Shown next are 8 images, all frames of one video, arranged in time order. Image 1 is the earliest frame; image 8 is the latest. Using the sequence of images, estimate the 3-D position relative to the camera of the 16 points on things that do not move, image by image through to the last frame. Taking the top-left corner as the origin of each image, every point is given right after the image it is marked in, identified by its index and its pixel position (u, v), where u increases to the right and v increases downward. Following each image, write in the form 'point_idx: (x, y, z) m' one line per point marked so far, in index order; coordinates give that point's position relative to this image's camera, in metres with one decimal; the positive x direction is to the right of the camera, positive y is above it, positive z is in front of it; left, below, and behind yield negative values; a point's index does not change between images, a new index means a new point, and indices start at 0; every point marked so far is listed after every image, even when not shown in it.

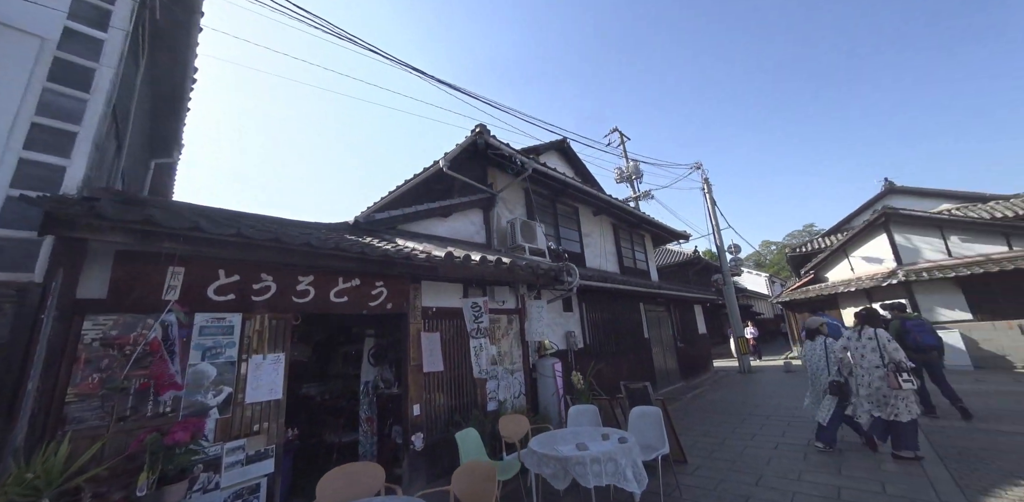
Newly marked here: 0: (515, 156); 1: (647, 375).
0: (0.0, +1.5, +6.0) m
1: (+2.9, -2.8, +8.6) m
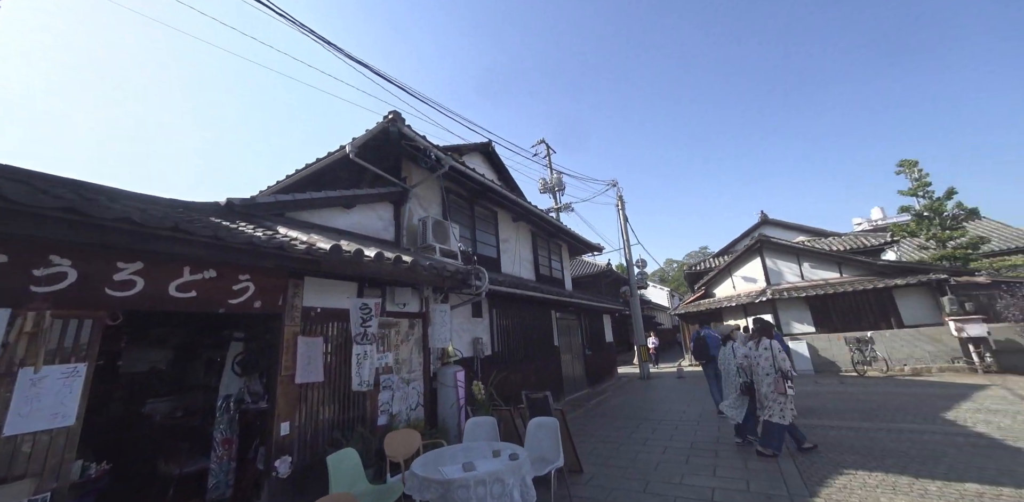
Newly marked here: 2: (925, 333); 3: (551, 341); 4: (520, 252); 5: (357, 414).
0: (-1.2, +1.5, +5.7) m
1: (+0.9, -3.0, +8.7) m
2: (+12.1, -2.4, +11.6) m
3: (+0.9, -2.1, +9.1) m
4: (+0.1, 0.0, +10.5) m
5: (-1.5, -1.6, +3.7) m
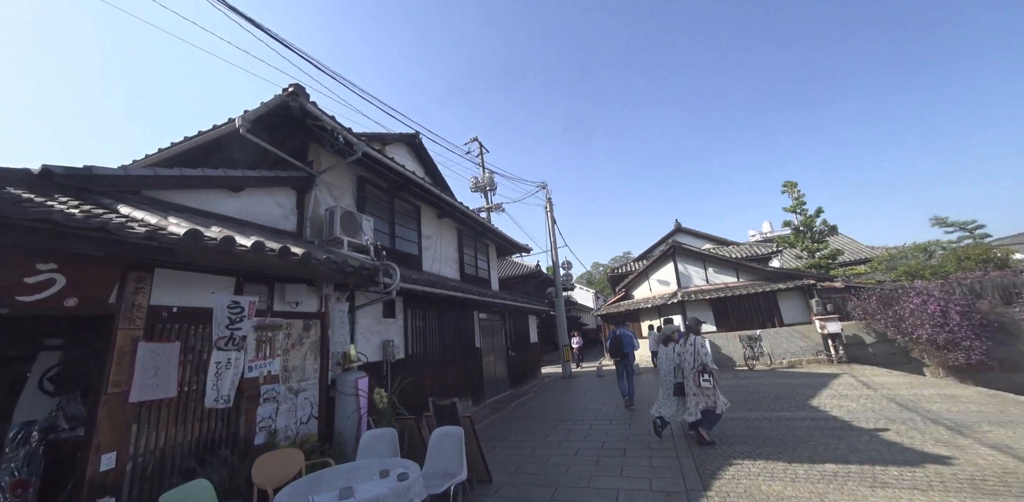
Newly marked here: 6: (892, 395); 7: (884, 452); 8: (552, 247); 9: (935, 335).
0: (-2.3, +1.6, +5.1) m
1: (-0.9, -3.0, +8.4) m
2: (+9.7, -2.7, +13.2) m
3: (-0.9, -2.1, +8.8) m
4: (-1.9, 0.0, +10.1) m
5: (-2.3, -1.5, +3.1) m
6: (+7.1, -2.7, +7.4) m
7: (+4.2, -2.2, +4.4) m
8: (+1.6, +0.1, +15.7) m
9: (+11.8, -2.4, +11.0) m
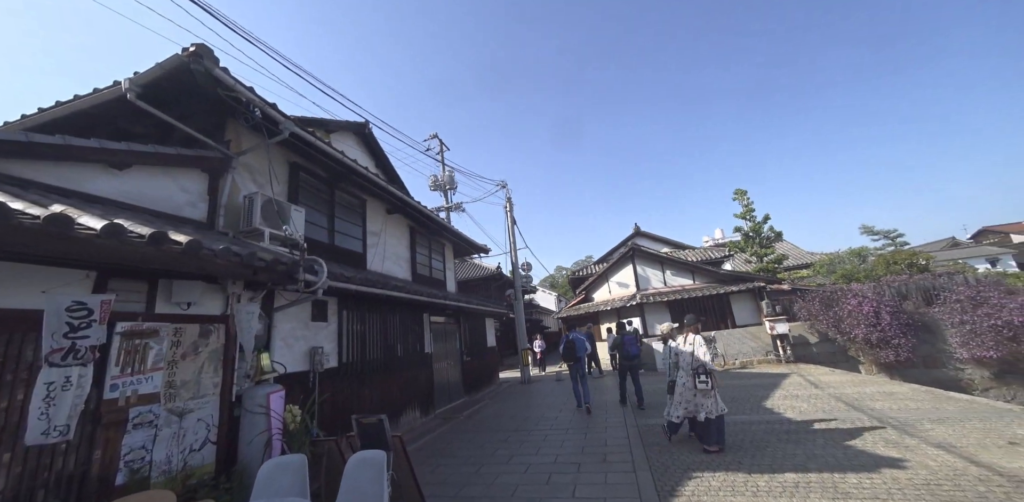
0: (-2.9, +1.6, +4.4) m
1: (-1.8, -2.9, +7.8) m
2: (+8.3, -2.8, +13.6) m
3: (-1.9, -2.0, +8.2) m
4: (-2.9, +0.1, +9.4) m
5: (-2.8, -1.4, +2.4) m
6: (+6.2, -2.8, +7.5) m
7: (+3.6, -2.2, +4.2) m
8: (0.0, +0.1, +15.3) m
9: (+10.6, -2.5, +11.5) m
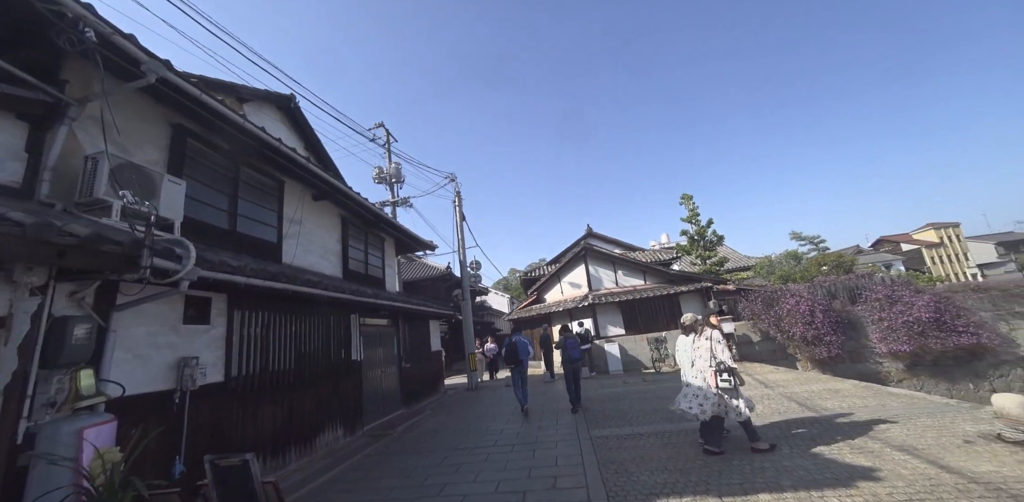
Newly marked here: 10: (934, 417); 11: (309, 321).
0: (-3.5, +1.8, +3.3) m
1: (-2.9, -2.8, +6.7) m
2: (+6.5, -2.8, +13.6) m
3: (-3.0, -1.9, +7.1) m
4: (-4.1, +0.2, +8.2) m
5: (-3.1, -1.2, +1.2) m
6: (+5.2, -2.7, +7.4) m
7: (+2.9, -2.1, +3.8) m
8: (-1.9, +0.2, +14.4) m
9: (+9.0, -2.5, +11.9) m
10: (+5.6, -2.2, +5.2) m
11: (-3.1, -1.1, +6.1) m
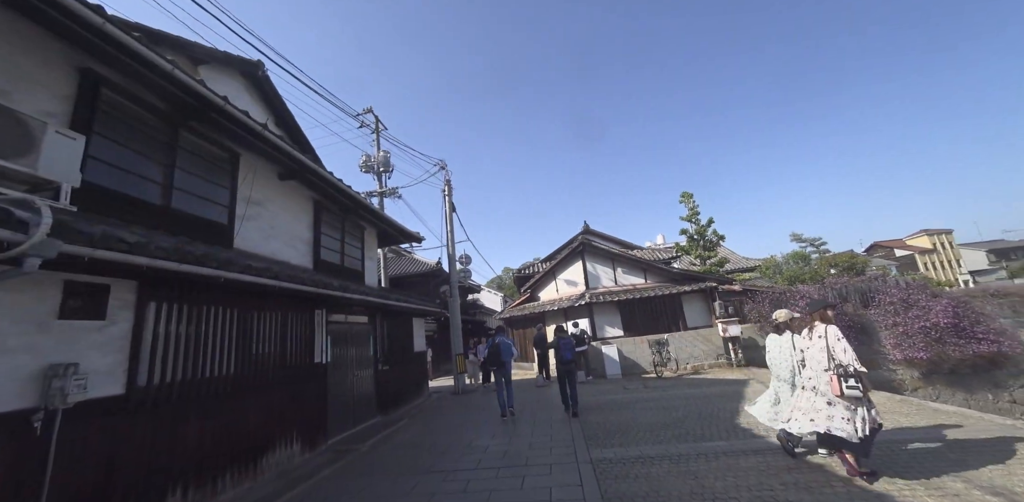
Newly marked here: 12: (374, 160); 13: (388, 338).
0: (-3.5, +2.0, +2.3) m
1: (-3.0, -2.5, +5.8) m
2: (+6.2, -2.7, +12.8) m
3: (-3.2, -1.7, +6.1) m
4: (-4.3, +0.5, +7.2) m
5: (-3.2, -0.9, +0.3) m
6: (+5.0, -2.6, +6.5) m
7: (+2.8, -2.0, +2.9) m
8: (-2.2, +0.4, +13.4) m
9: (+8.7, -2.5, +11.1) m
10: (+5.5, -2.2, +4.4) m
11: (-3.3, -0.9, +5.1) m
12: (-6.6, +4.3, +18.7) m
13: (-3.0, -2.1, +9.5) m
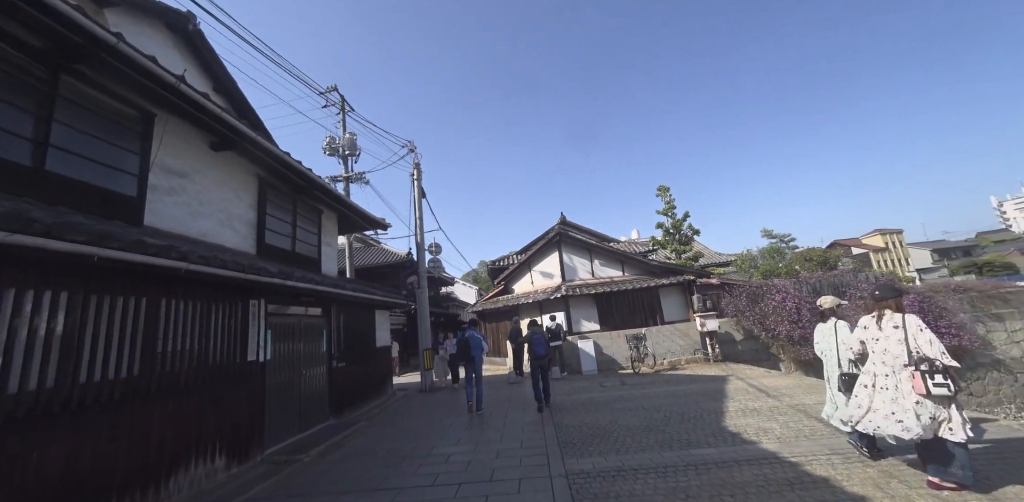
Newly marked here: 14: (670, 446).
0: (-3.7, +2.3, +1.3) m
1: (-3.5, -2.3, +4.9) m
2: (+5.3, -2.5, +12.5) m
3: (-3.6, -1.4, +5.2) m
4: (-4.8, +0.8, +6.2) m
5: (-3.3, -0.8, -0.6) m
6: (+4.5, -2.4, +6.1) m
7: (+2.5, -1.9, +2.4) m
8: (-3.0, +0.8, +12.6) m
9: (+8.0, -2.3, +10.9) m
10: (+5.1, -2.0, +4.0) m
11: (-3.7, -0.6, +4.2) m
12: (-7.8, +4.9, +17.5) m
13: (-3.7, -1.8, +8.7) m
14: (+1.9, -2.3, +4.7) m
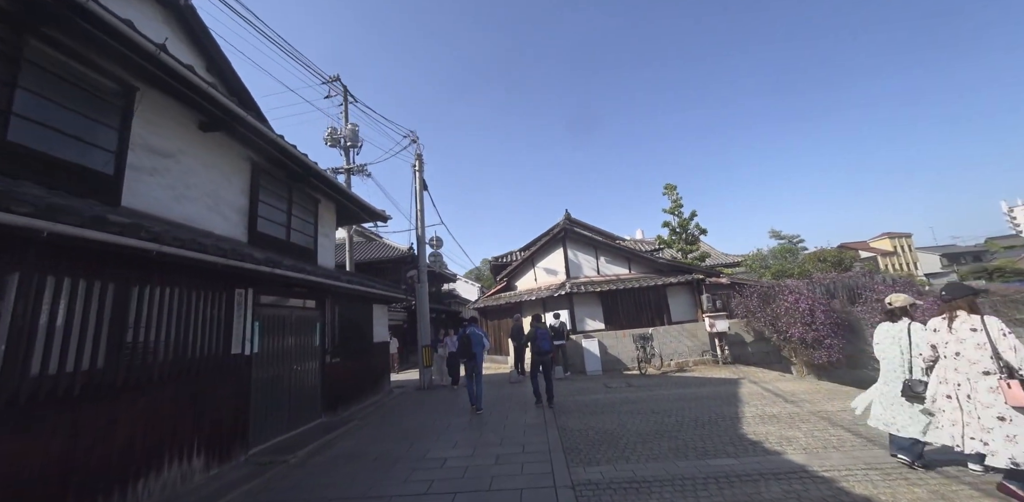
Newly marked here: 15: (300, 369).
0: (-3.6, +2.4, +1.0) m
1: (-3.5, -2.1, +4.5) m
2: (+5.4, -2.4, +12.1) m
3: (-3.6, -1.2, +4.9) m
4: (-4.7, +1.0, +5.9) m
5: (-3.3, -0.6, -1.0) m
6: (+4.5, -2.4, +5.7) m
7: (+2.5, -1.8, +2.0) m
8: (-2.9, +1.0, +12.2) m
9: (+8.0, -2.2, +10.5) m
10: (+5.1, -2.0, +3.6) m
11: (-3.6, -0.4, +3.9) m
12: (-7.5, +5.2, +17.2) m
13: (-3.6, -1.6, +8.3) m
14: (+1.9, -2.3, +4.3) m
15: (-3.6, -2.0, +6.7) m
